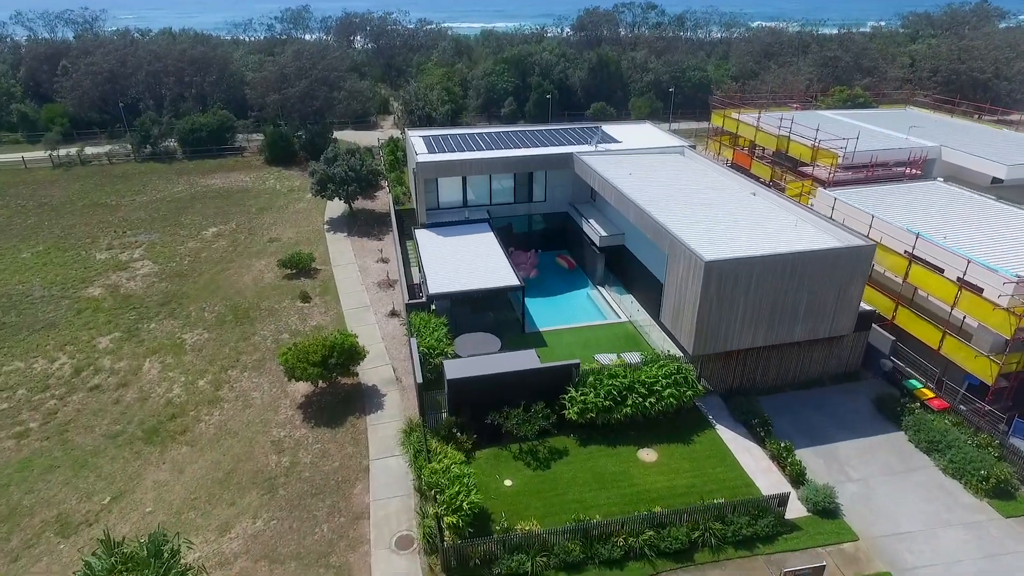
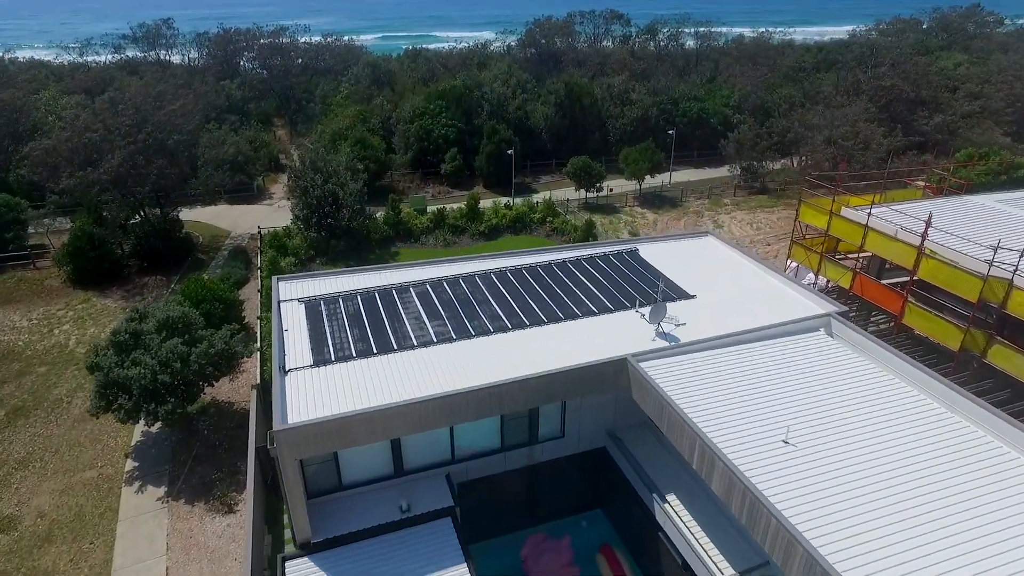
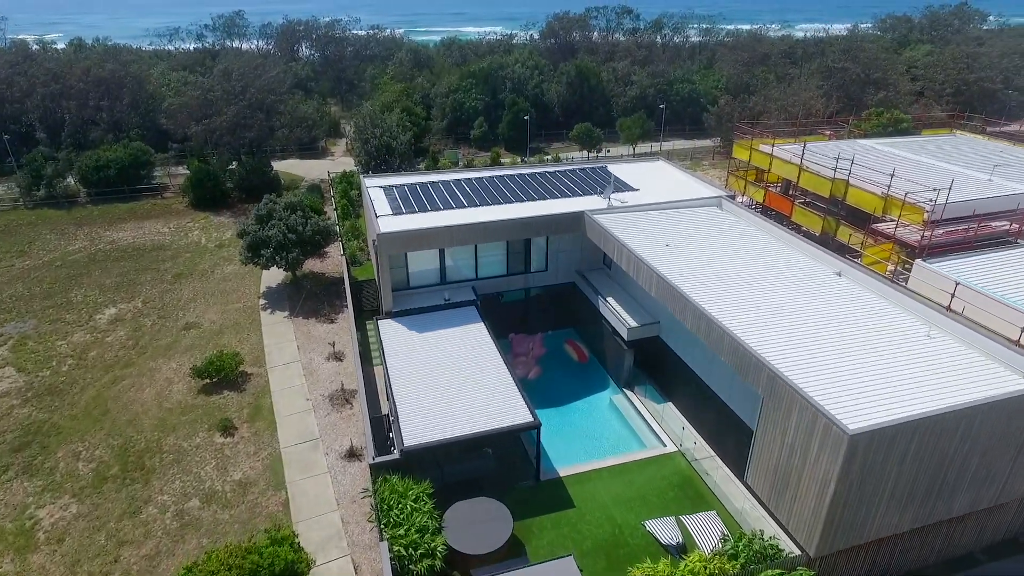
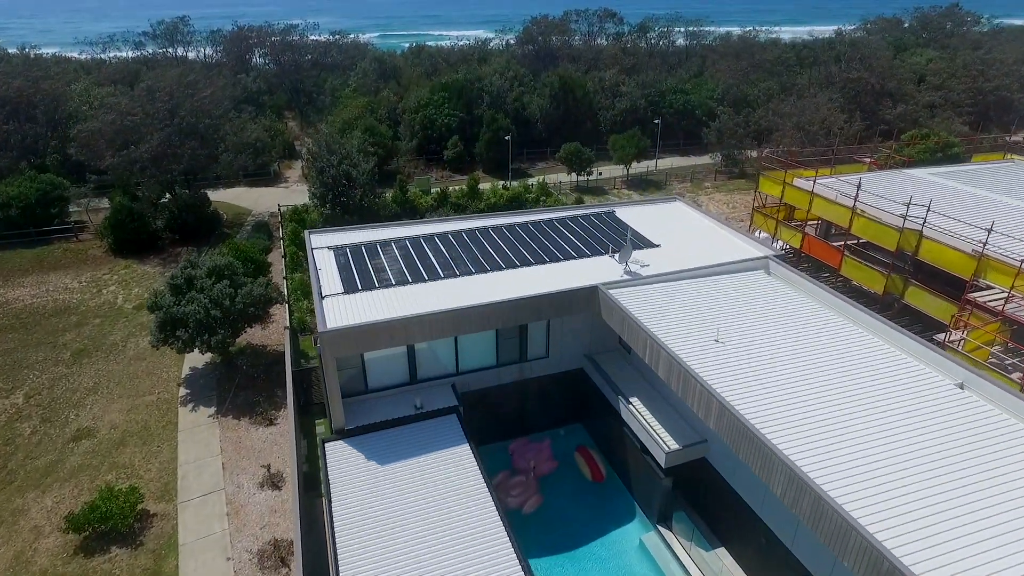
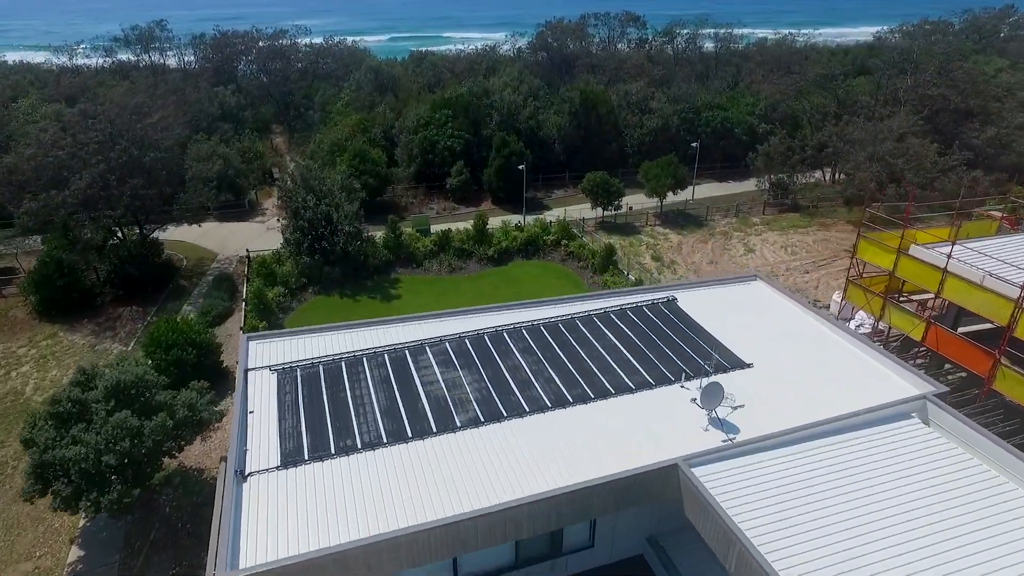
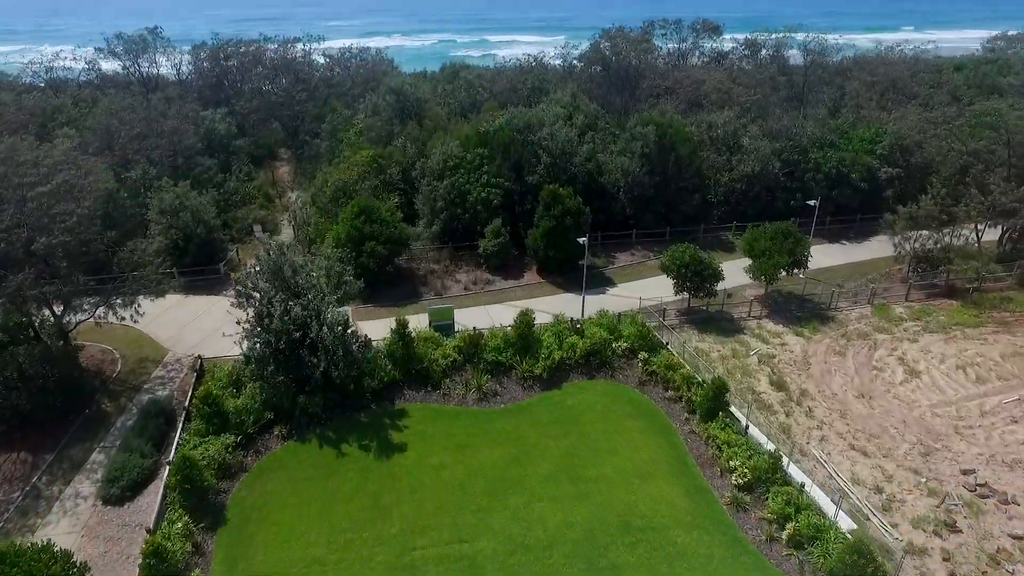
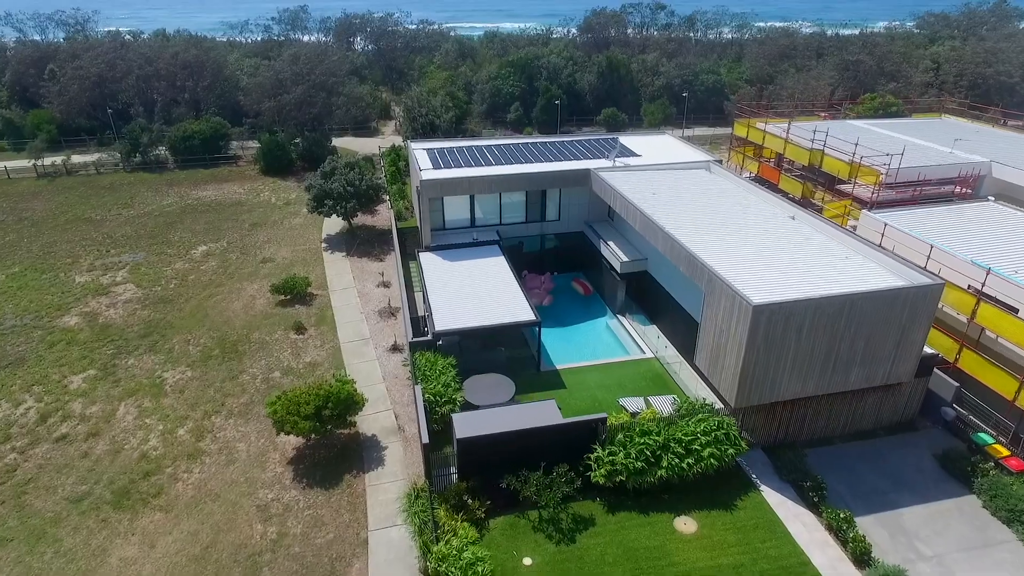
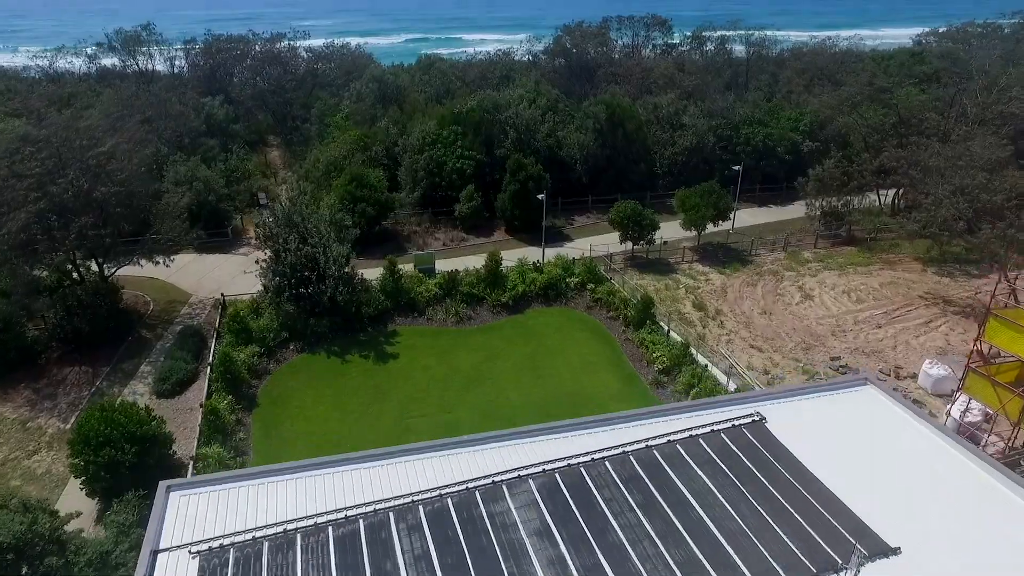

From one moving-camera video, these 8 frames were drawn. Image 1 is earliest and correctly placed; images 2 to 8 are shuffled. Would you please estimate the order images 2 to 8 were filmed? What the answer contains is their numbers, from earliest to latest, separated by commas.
7, 3, 4, 2, 5, 8, 6
